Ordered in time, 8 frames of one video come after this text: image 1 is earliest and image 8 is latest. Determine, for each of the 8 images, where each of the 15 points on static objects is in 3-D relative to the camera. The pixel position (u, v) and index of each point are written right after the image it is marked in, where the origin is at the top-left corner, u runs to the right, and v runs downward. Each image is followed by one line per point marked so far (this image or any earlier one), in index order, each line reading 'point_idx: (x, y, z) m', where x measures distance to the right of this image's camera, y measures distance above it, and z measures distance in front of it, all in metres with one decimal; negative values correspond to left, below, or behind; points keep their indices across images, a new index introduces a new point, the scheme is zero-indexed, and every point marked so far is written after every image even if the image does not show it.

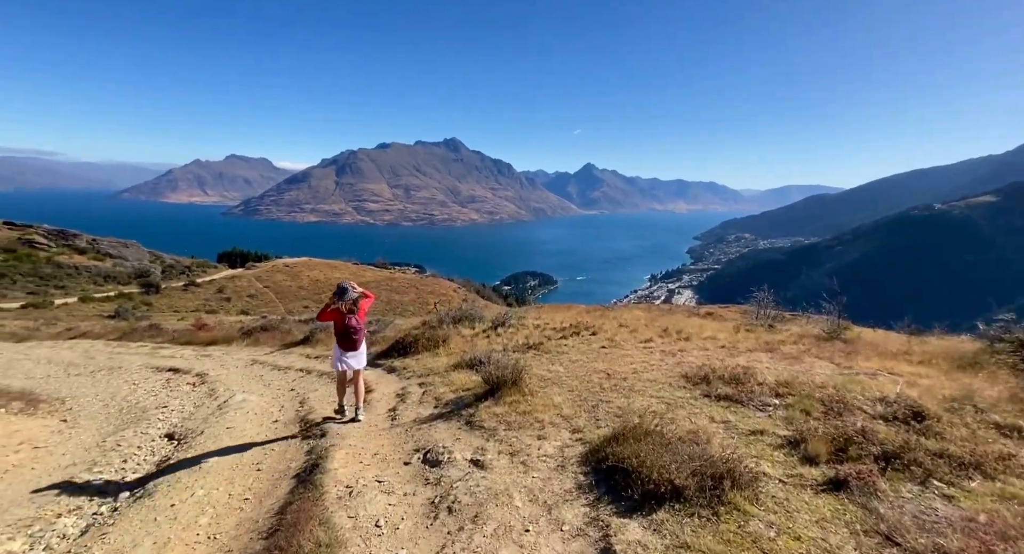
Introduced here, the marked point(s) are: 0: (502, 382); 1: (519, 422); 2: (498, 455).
0: (-0.3, -2.6, +13.0) m
1: (+0.1, -3.1, +11.4) m
2: (-0.3, -3.3, +10.1) m
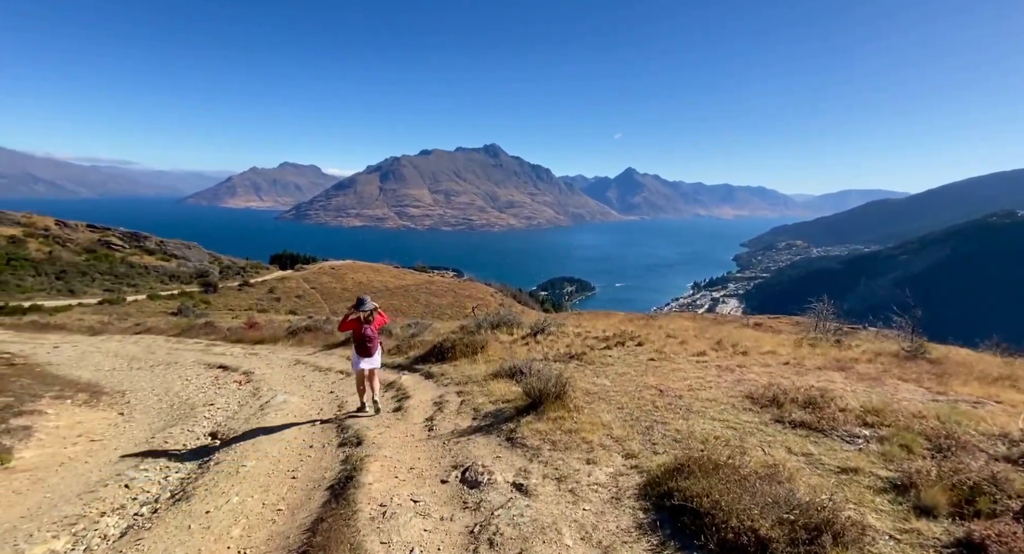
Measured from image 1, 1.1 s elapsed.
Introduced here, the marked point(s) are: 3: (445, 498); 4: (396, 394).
0: (+0.8, -2.7, +12.1) m
1: (+1.1, -3.3, +10.4) m
2: (+0.6, -3.5, +9.2) m
3: (-1.1, -3.6, +8.9) m
4: (-3.2, -3.1, +14.6) m
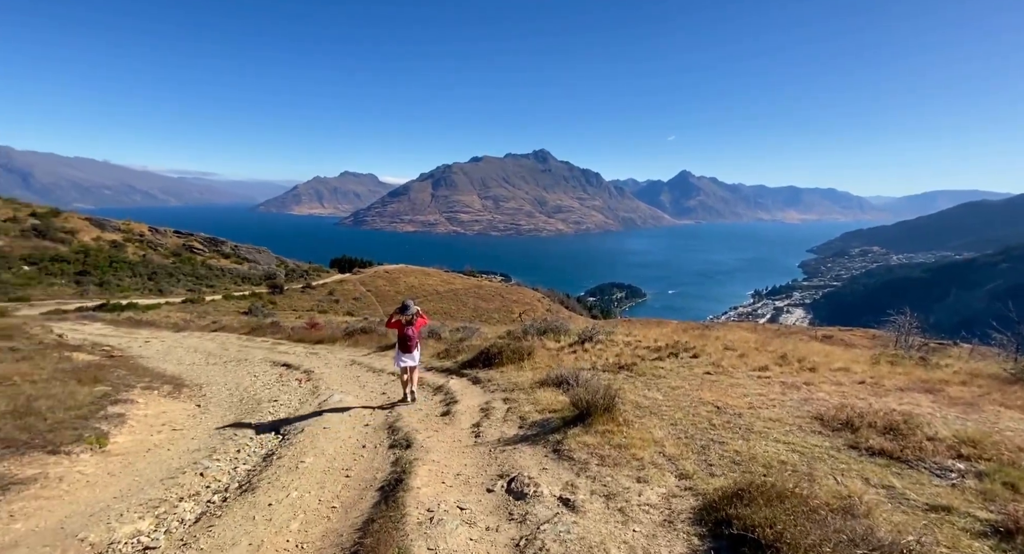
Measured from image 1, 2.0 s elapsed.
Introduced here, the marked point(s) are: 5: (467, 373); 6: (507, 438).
0: (+1.8, -2.9, +11.6) m
1: (+2.0, -3.4, +9.9) m
2: (+1.3, -3.6, +8.7) m
3: (-0.4, -3.7, +8.6) m
4: (-1.9, -3.3, +14.5) m
5: (-1.6, -3.2, +17.3) m
6: (-0.1, -3.5, +11.2) m
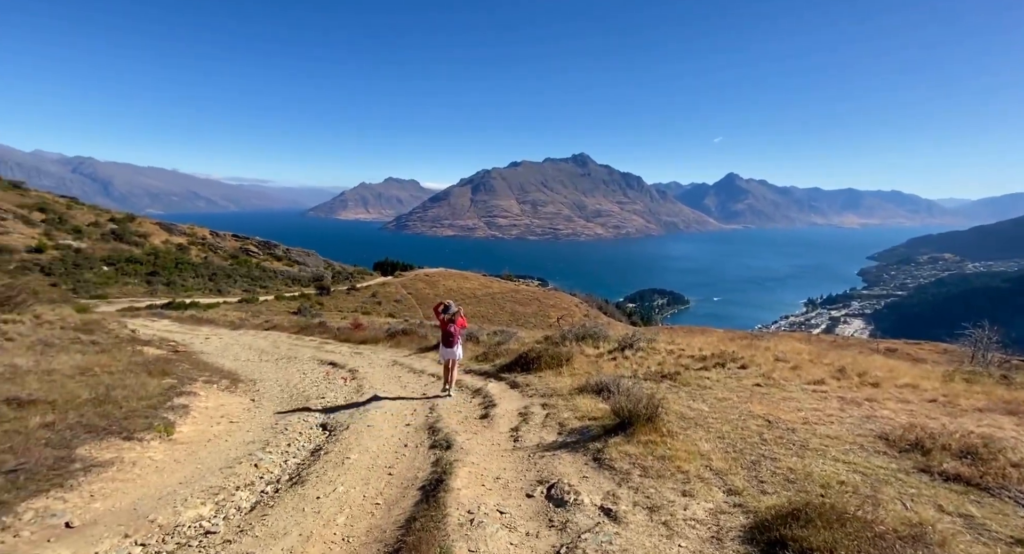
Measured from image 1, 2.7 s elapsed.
0: (+2.7, -3.0, +11.2) m
1: (+2.7, -3.6, +9.5) m
2: (+2.0, -3.7, +8.3) m
3: (+0.3, -3.8, +8.3) m
4: (-0.8, -3.4, +14.3) m
5: (-0.3, -3.3, +17.1) m
6: (+0.7, -3.6, +10.9) m
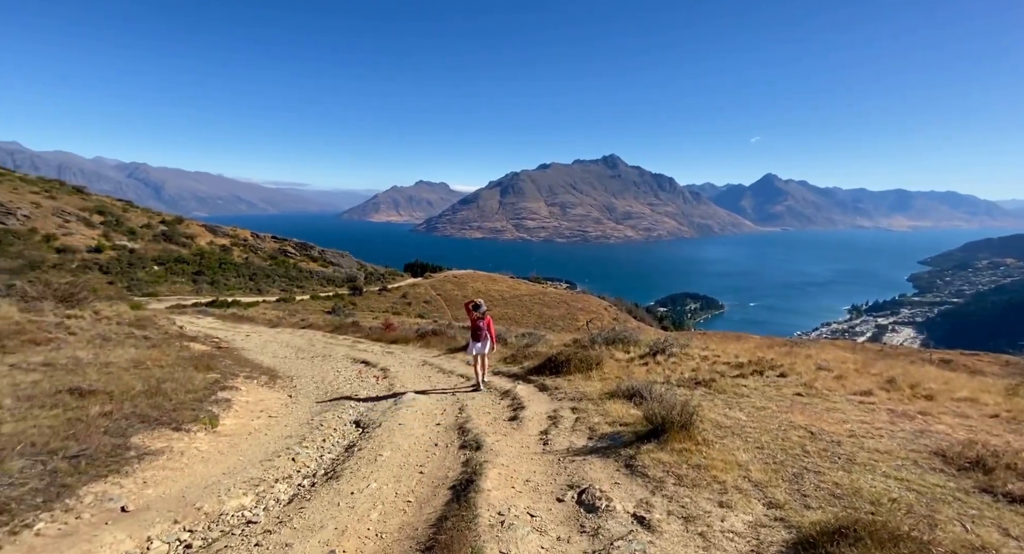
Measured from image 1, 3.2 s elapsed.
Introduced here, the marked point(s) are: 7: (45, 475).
0: (+3.3, -3.1, +10.8) m
1: (+3.2, -3.6, +9.1) m
2: (+2.5, -3.8, +8.0) m
3: (+0.8, -3.9, +8.1) m
4: (0.0, -3.5, +14.2) m
5: (+0.7, -3.4, +16.9) m
6: (+1.3, -3.6, +10.7) m
7: (-7.0, -3.0, +8.1) m
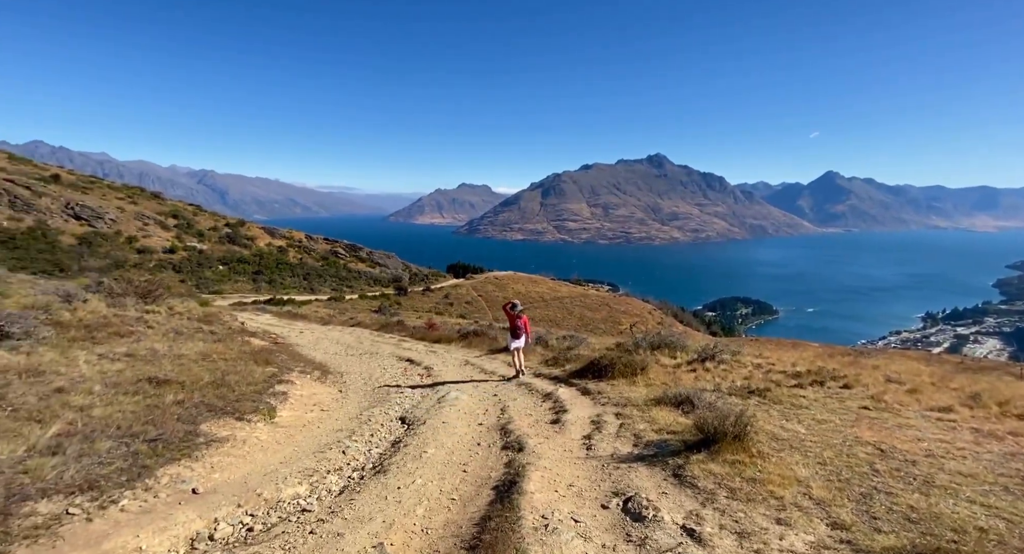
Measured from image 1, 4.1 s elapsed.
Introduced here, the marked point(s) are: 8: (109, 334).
0: (+4.3, -3.2, +10.4) m
1: (+4.0, -3.7, +8.7) m
2: (+3.2, -3.8, +7.7) m
3: (+1.5, -3.9, +7.9) m
4: (+1.2, -3.5, +14.0) m
5: (+2.1, -3.5, +16.7) m
6: (+2.3, -3.7, +10.4) m
7: (-6.2, -2.9, +8.4) m
8: (-11.3, -1.6, +14.5) m
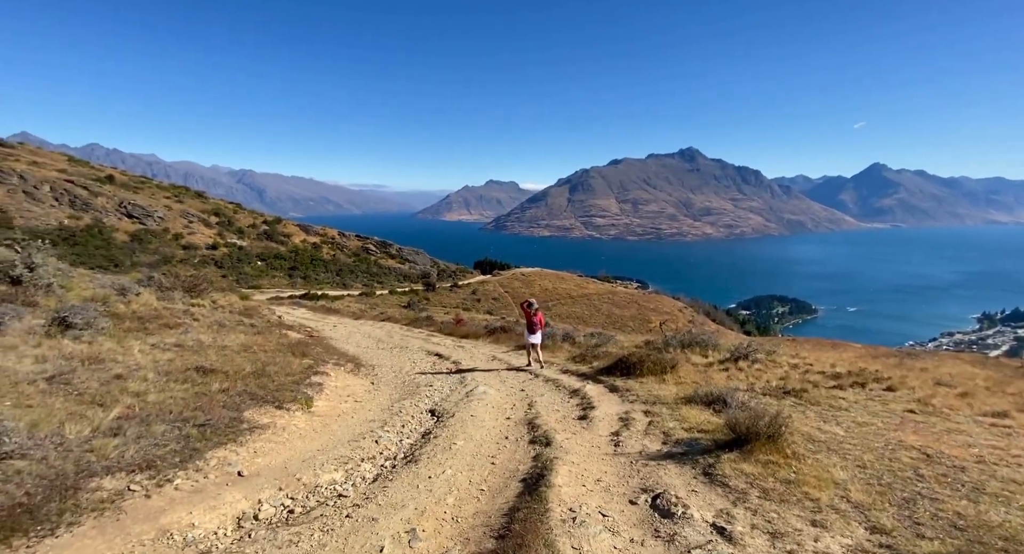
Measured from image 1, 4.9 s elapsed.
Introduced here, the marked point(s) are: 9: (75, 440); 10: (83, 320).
0: (+4.8, -3.1, +10.4) m
1: (+4.5, -3.6, +8.7) m
2: (+3.6, -3.8, +7.7) m
3: (+1.9, -3.8, +8.0) m
4: (+1.9, -3.4, +14.1) m
5: (+3.0, -3.3, +16.8) m
6: (+2.8, -3.6, +10.5) m
7: (-5.8, -2.8, +9.0) m
8: (-10.5, -1.4, +15.3) m
9: (-6.9, -2.5, +8.1) m
10: (-11.1, -1.1, +13.5) m
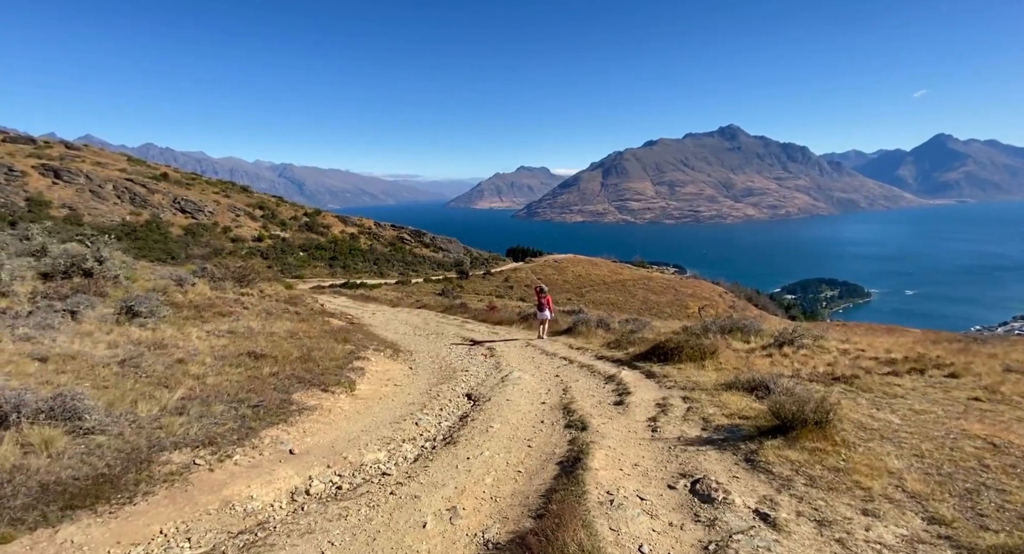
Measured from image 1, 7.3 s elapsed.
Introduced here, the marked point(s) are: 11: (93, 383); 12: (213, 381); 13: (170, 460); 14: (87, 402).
0: (+5.5, -2.7, +10.3) m
1: (+5.1, -3.3, +8.7) m
2: (+4.2, -3.5, +7.8) m
3: (+2.5, -3.5, +8.2) m
4: (+2.9, -3.0, +14.2) m
5: (+4.2, -2.8, +16.8) m
6: (+3.6, -3.2, +10.6) m
7: (-5.1, -2.6, +9.6) m
8: (-9.4, -1.2, +16.2) m
9: (-6.3, -2.4, +8.8) m
10: (-10.2, -0.9, +14.4) m
11: (-7.9, -2.0, +9.7) m
12: (-6.3, -2.2, +10.8) m
13: (-5.3, -2.8, +7.9) m
14: (-7.1, -2.1, +8.7) m
